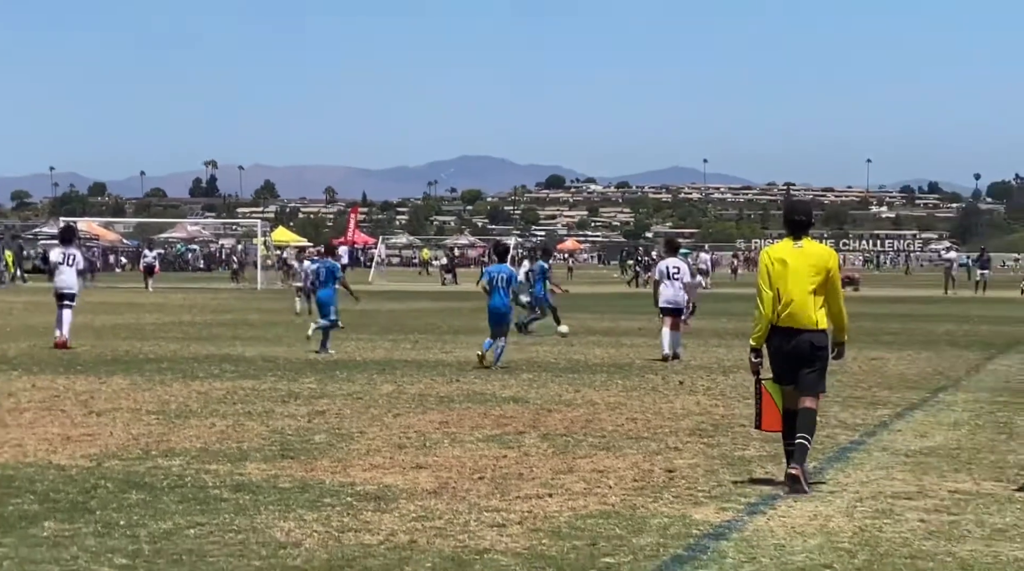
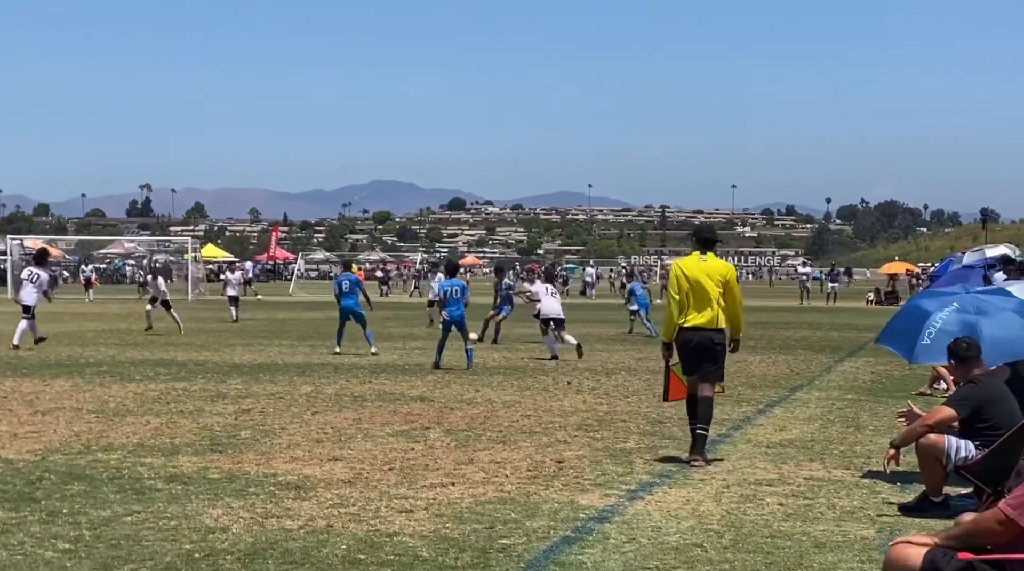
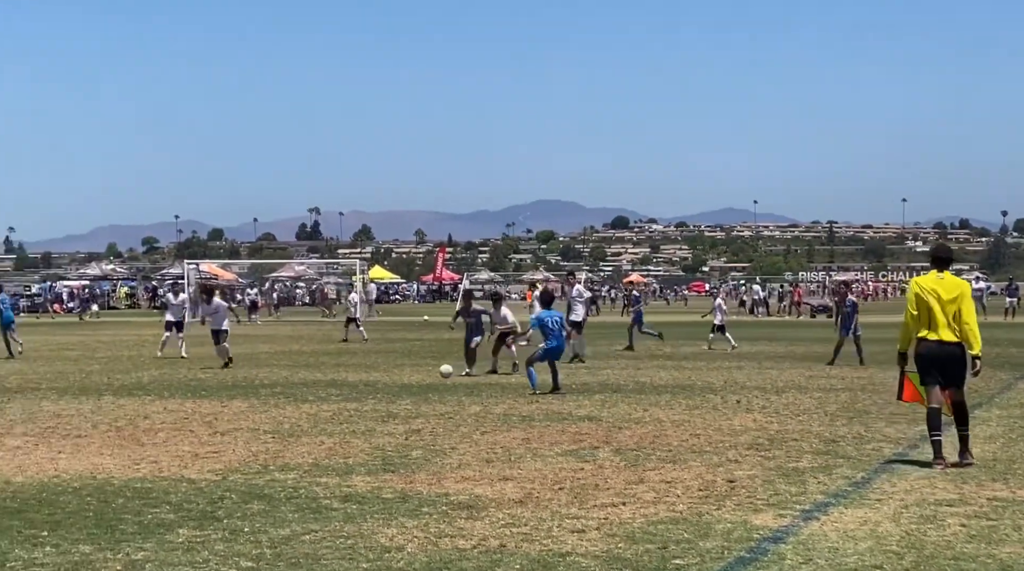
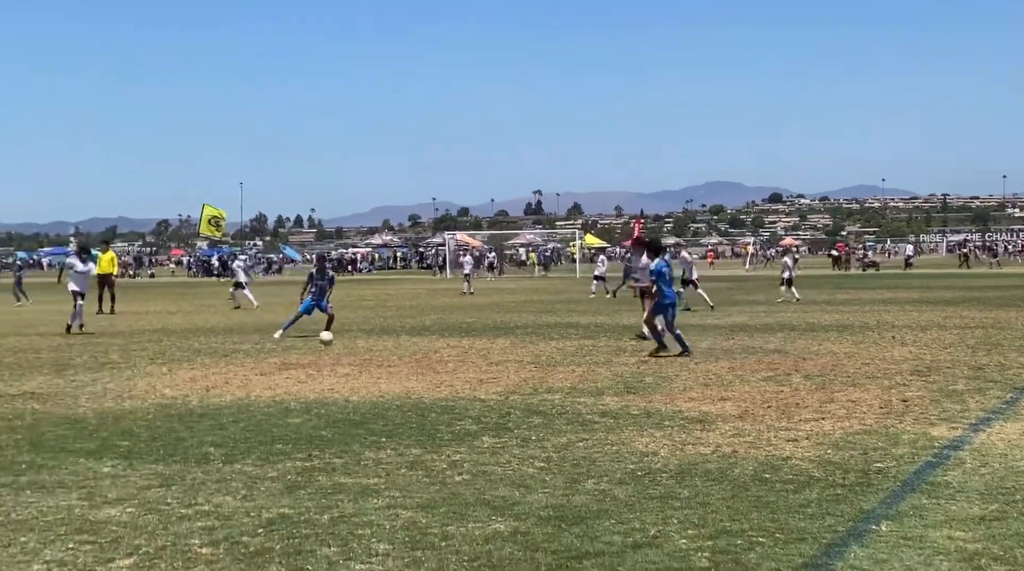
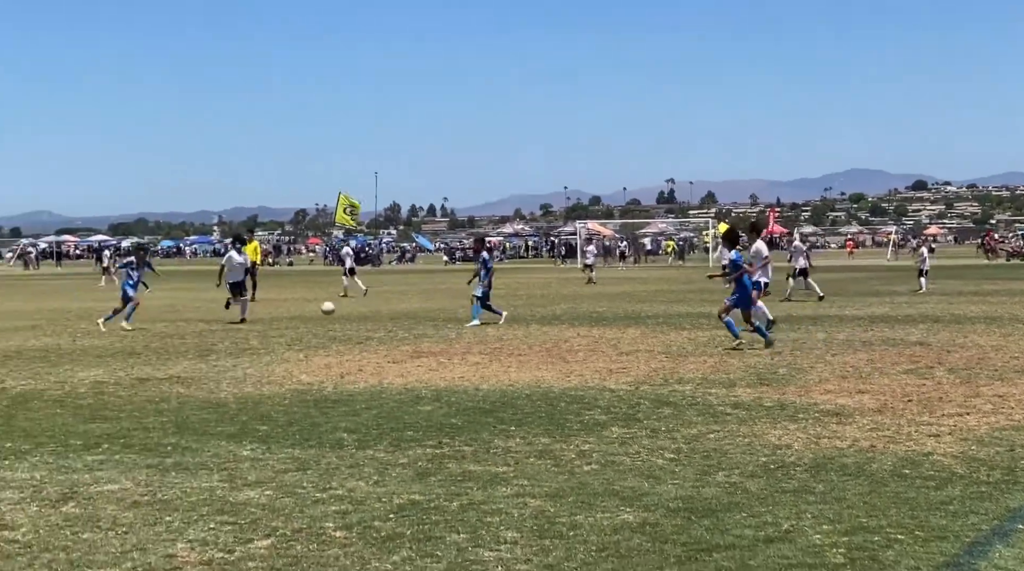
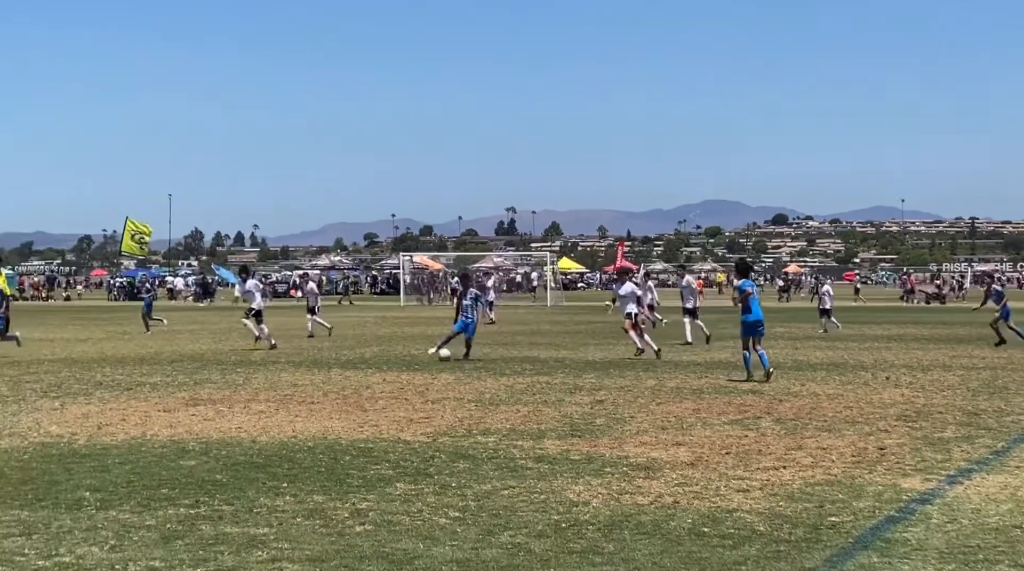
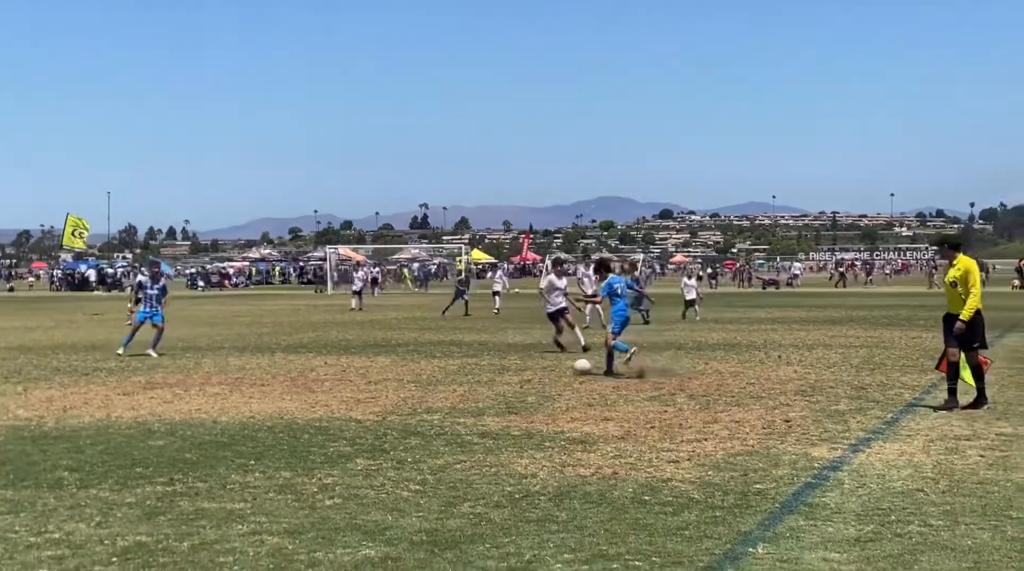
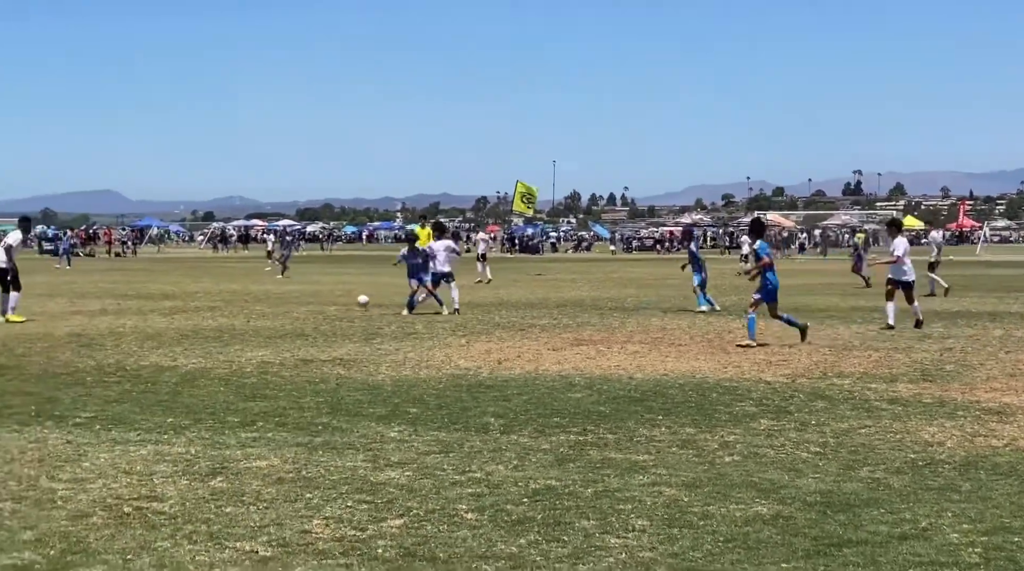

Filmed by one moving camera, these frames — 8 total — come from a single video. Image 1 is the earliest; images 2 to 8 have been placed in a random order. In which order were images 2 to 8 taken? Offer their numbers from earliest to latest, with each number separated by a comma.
2, 3, 6, 7, 4, 5, 8
